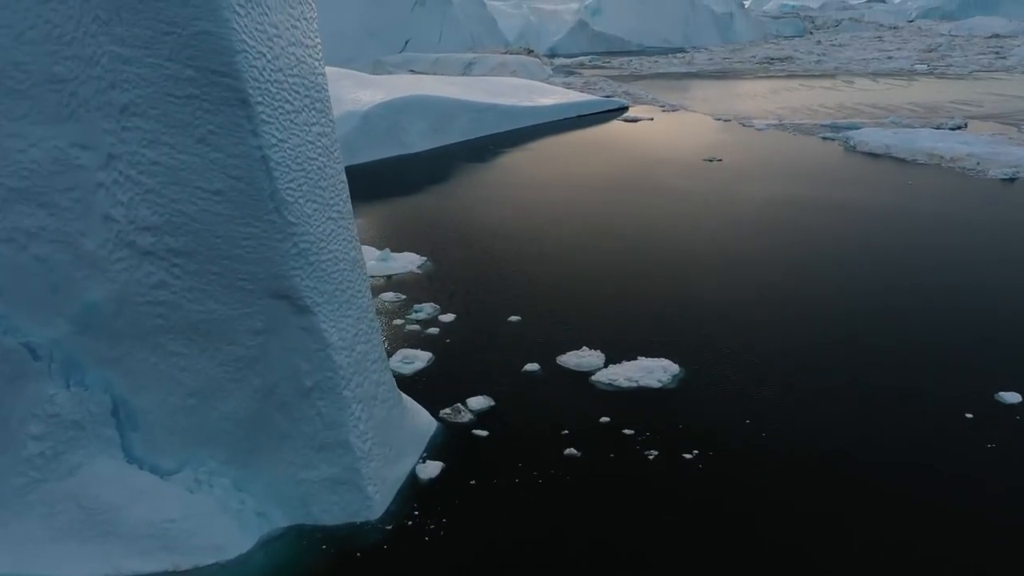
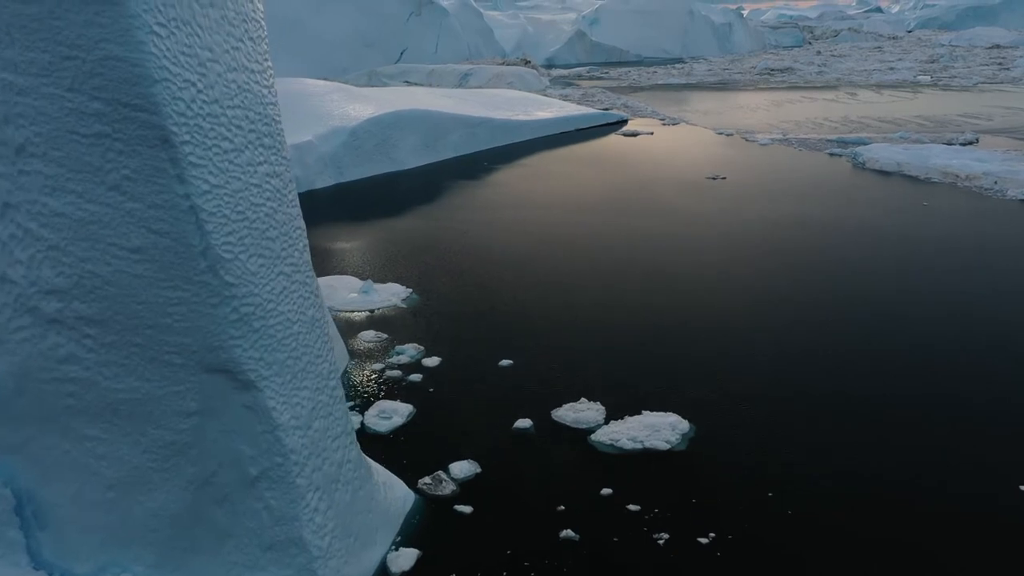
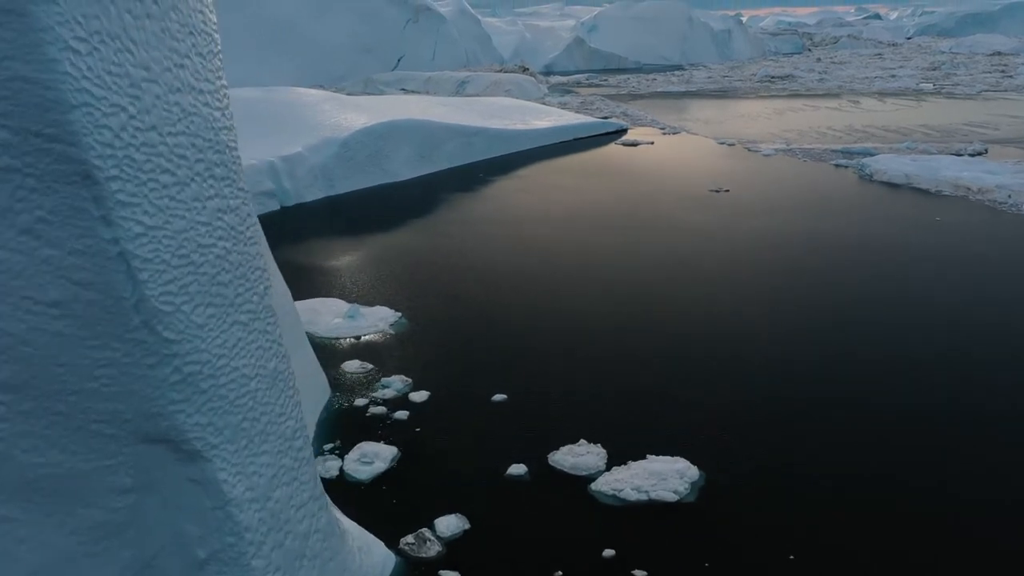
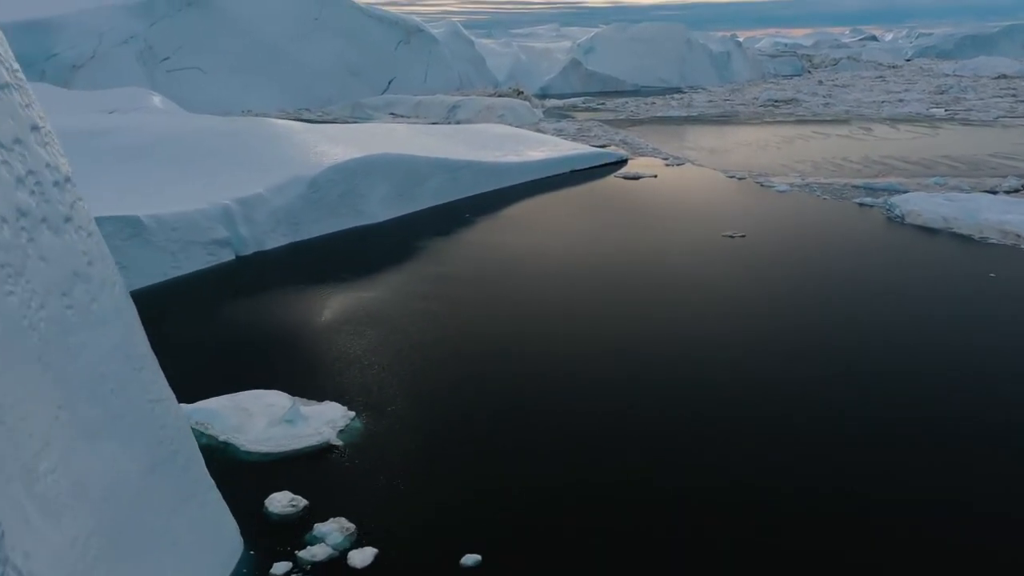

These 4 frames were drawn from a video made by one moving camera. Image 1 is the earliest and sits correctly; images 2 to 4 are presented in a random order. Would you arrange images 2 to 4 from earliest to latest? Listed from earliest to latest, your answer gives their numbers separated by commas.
2, 3, 4
